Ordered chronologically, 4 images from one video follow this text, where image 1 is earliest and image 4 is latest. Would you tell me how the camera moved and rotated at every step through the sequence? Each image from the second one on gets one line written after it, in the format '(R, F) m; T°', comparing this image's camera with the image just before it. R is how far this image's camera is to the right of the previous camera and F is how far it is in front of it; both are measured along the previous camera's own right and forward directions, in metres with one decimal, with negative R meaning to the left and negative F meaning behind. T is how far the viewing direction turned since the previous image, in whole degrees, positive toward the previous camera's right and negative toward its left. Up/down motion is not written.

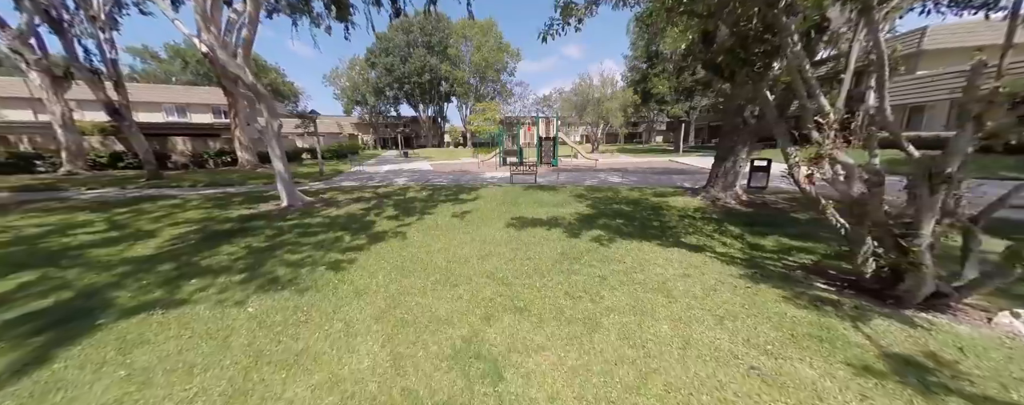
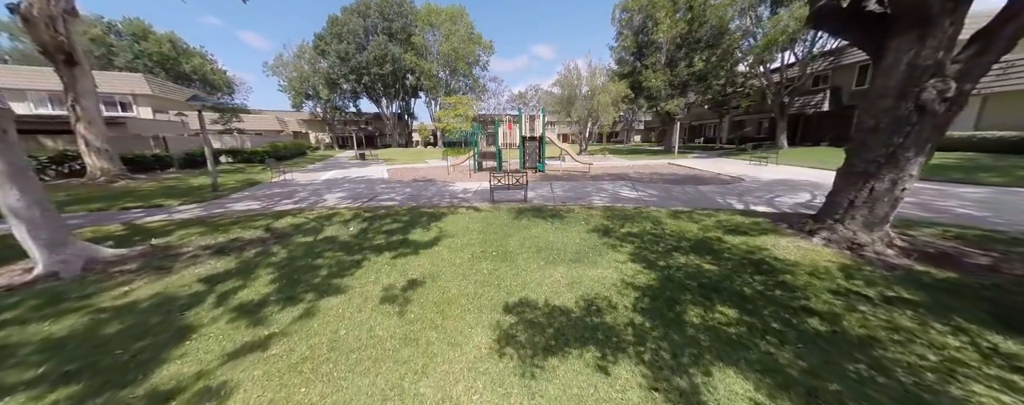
(-0.2, +2.9) m; +5°
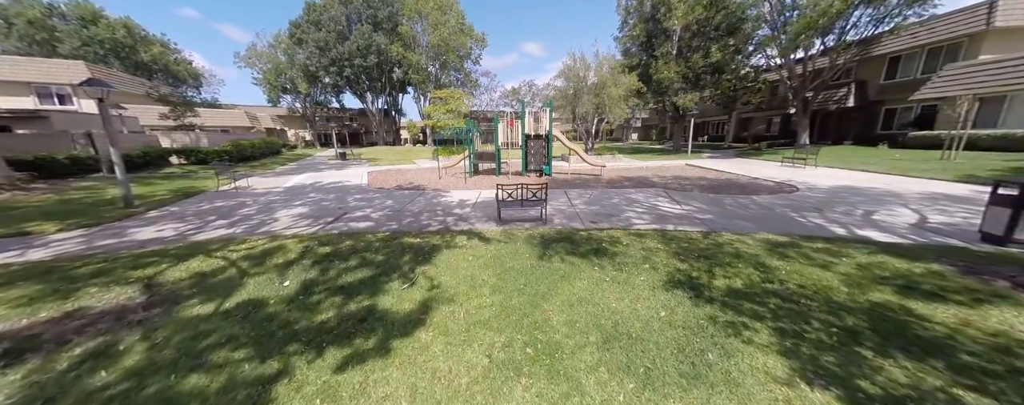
(-0.5, +1.8) m; +2°
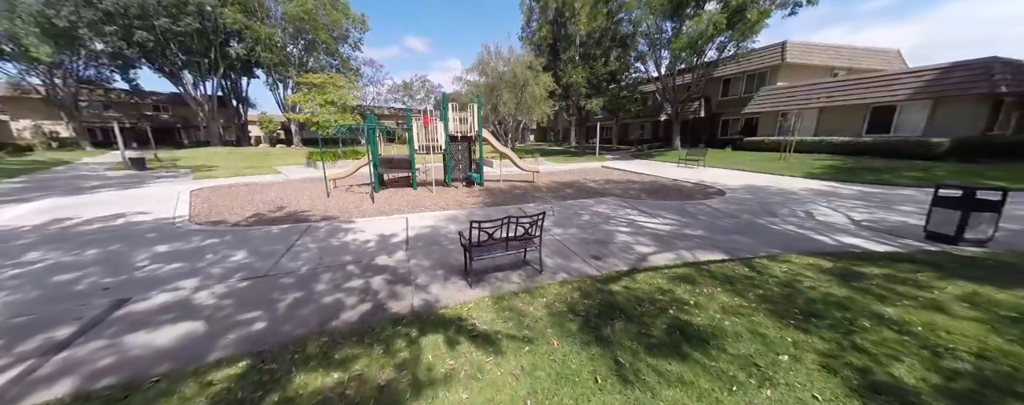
(-0.9, +2.2) m; +21°
